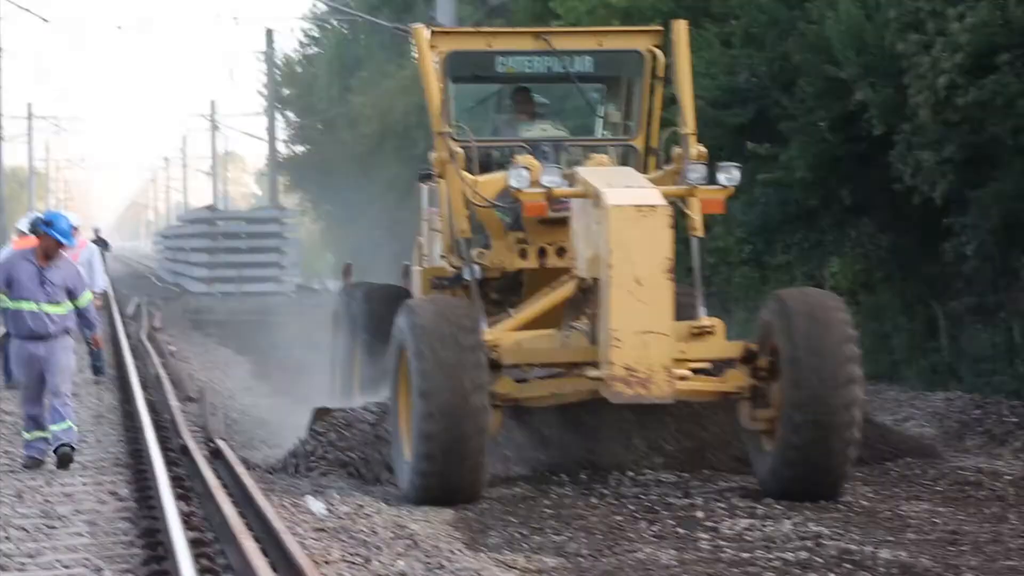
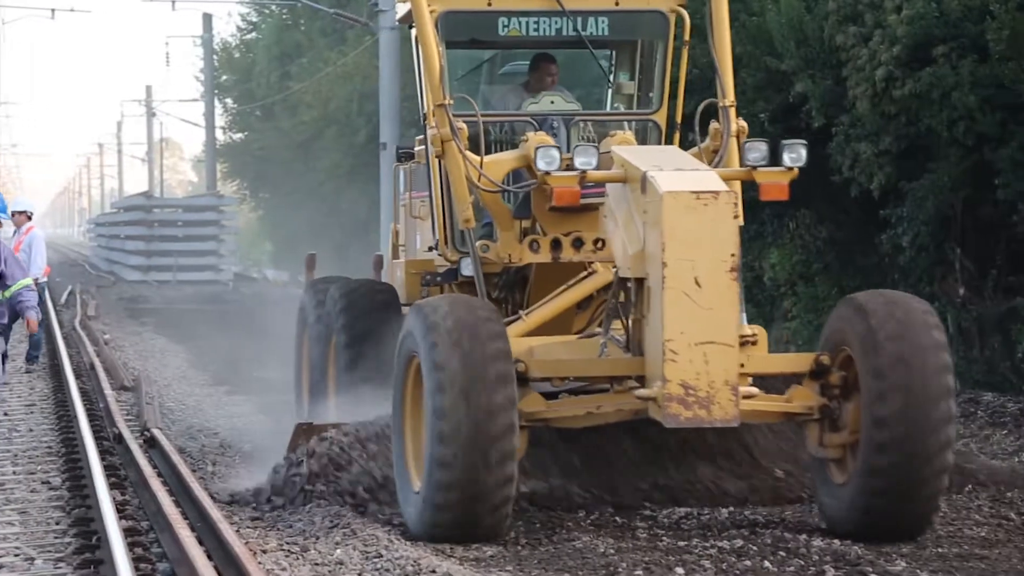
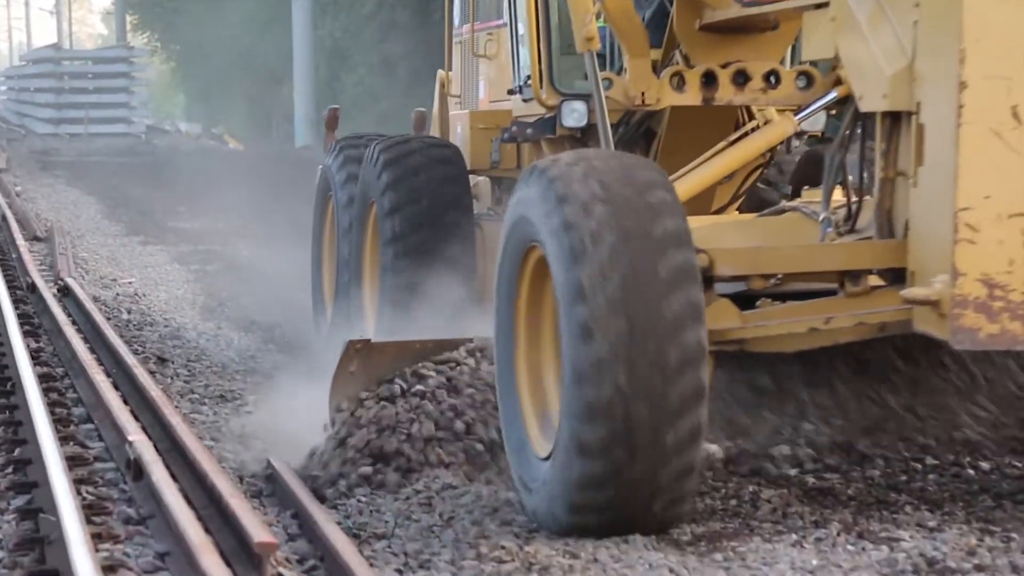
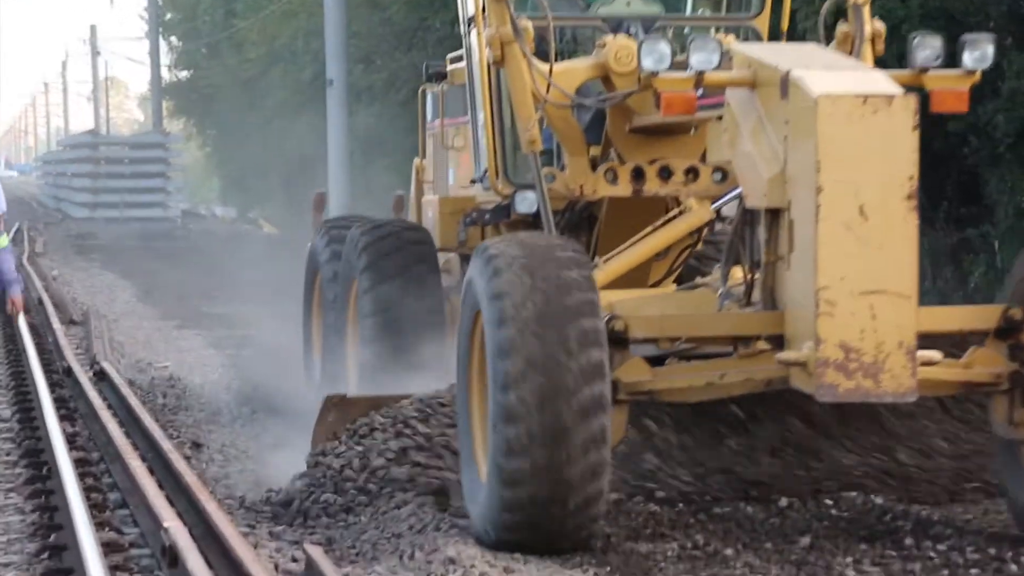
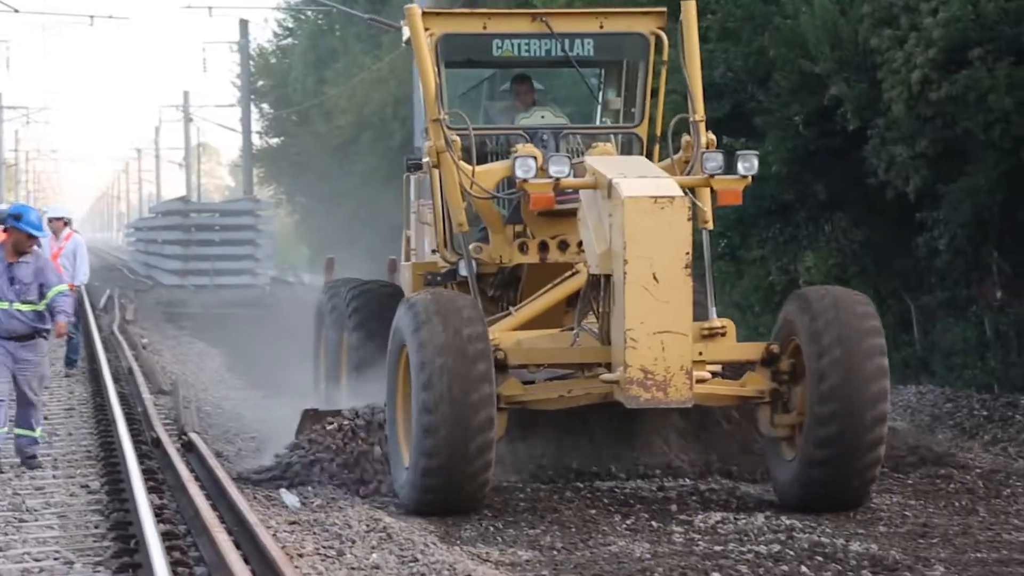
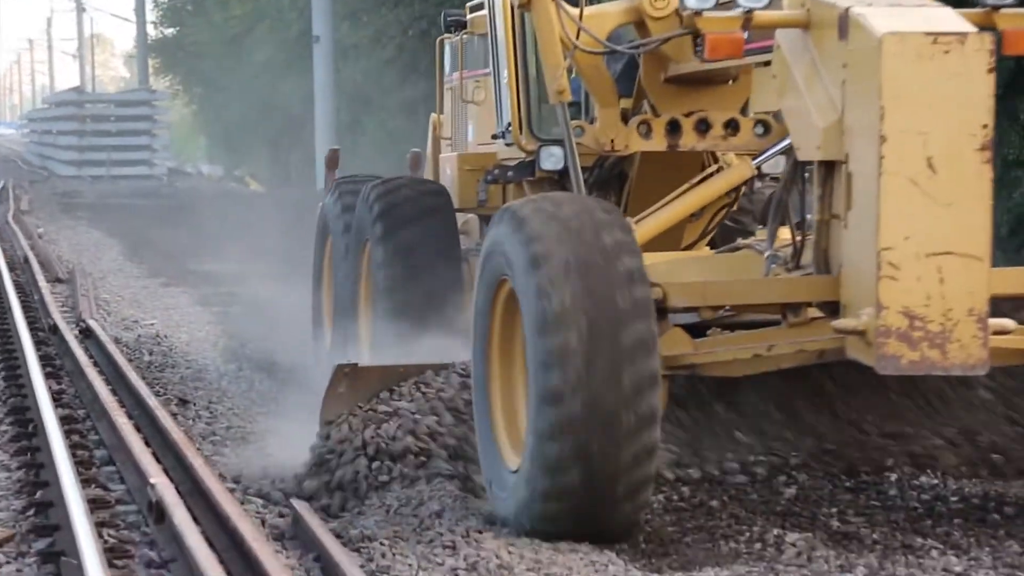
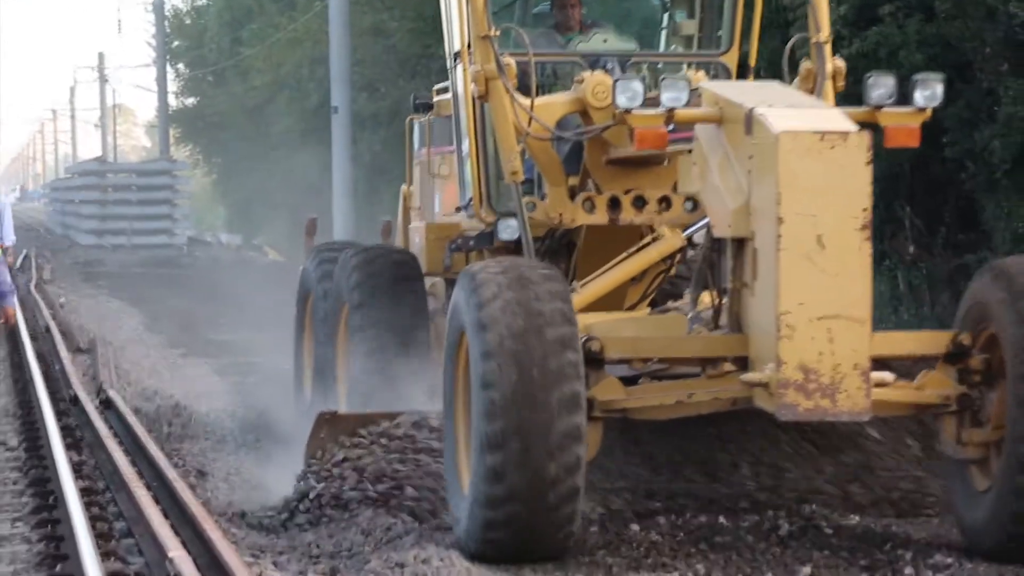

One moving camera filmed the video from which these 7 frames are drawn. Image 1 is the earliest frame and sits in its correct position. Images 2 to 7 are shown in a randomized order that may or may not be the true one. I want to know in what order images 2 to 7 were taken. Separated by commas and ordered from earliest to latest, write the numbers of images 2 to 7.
5, 2, 7, 4, 6, 3
